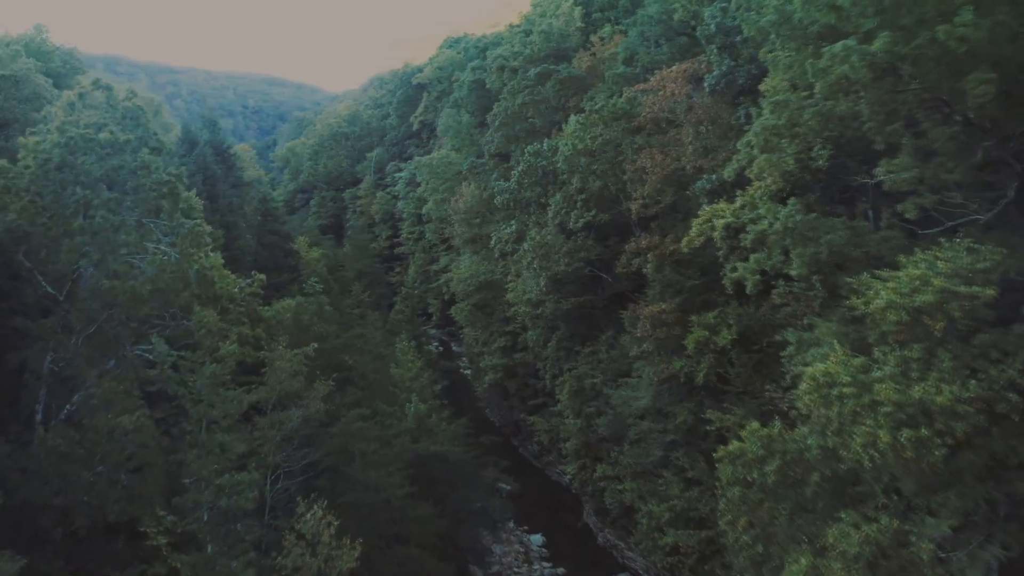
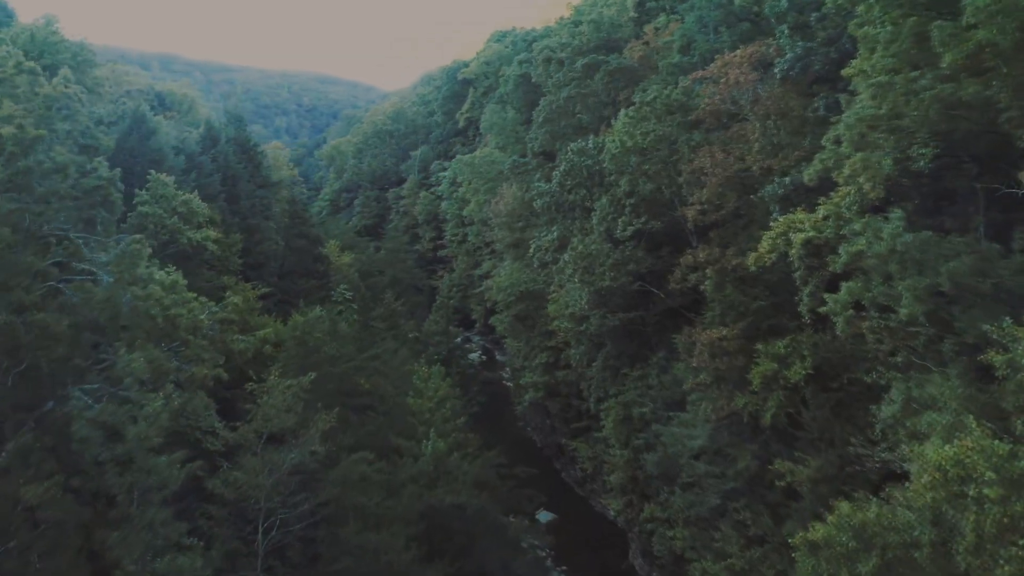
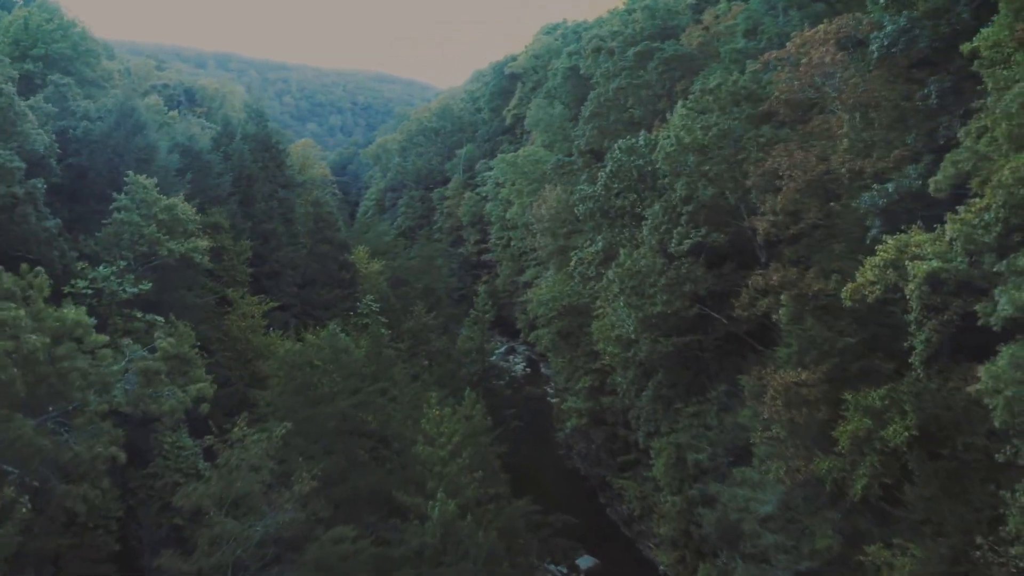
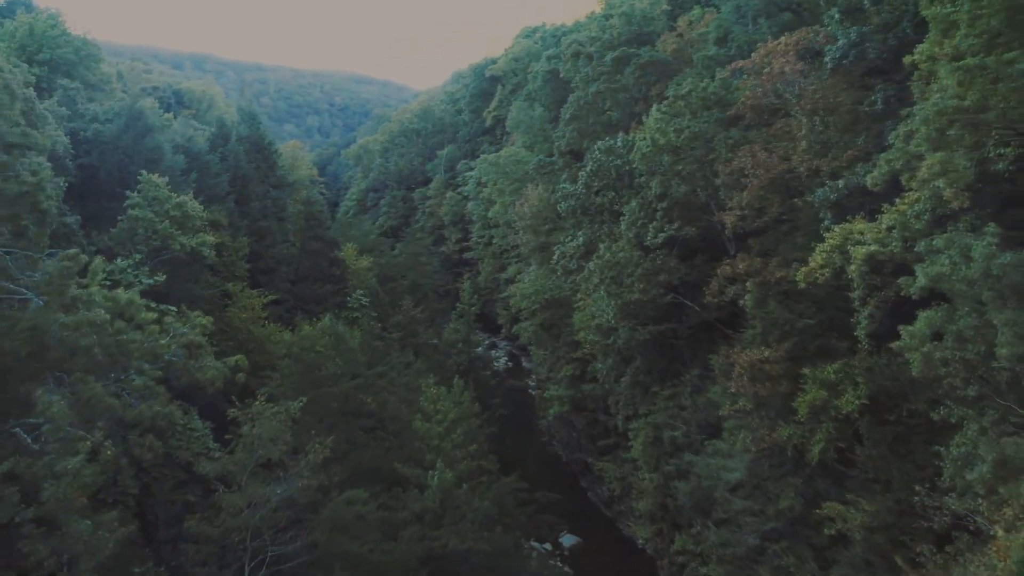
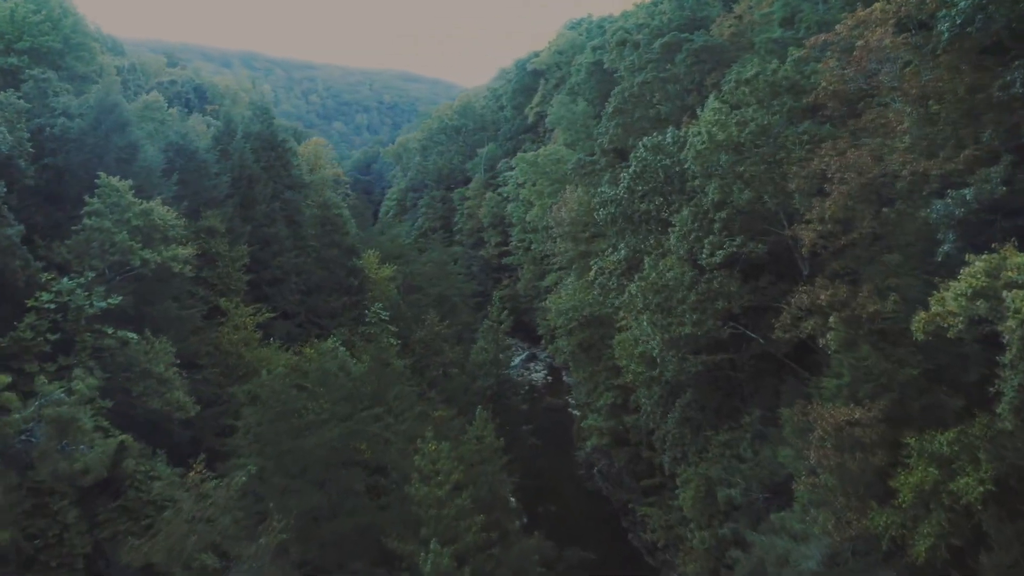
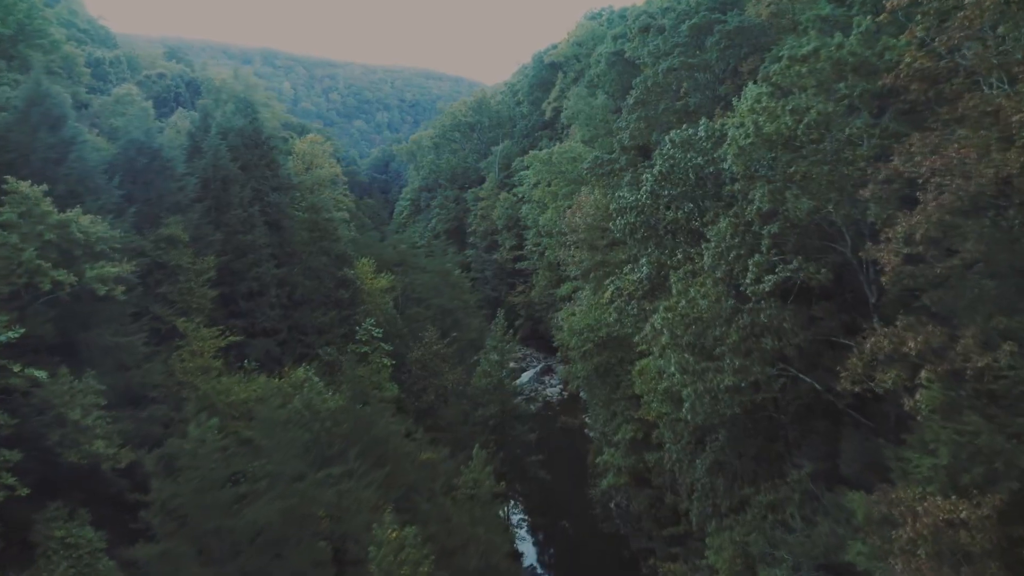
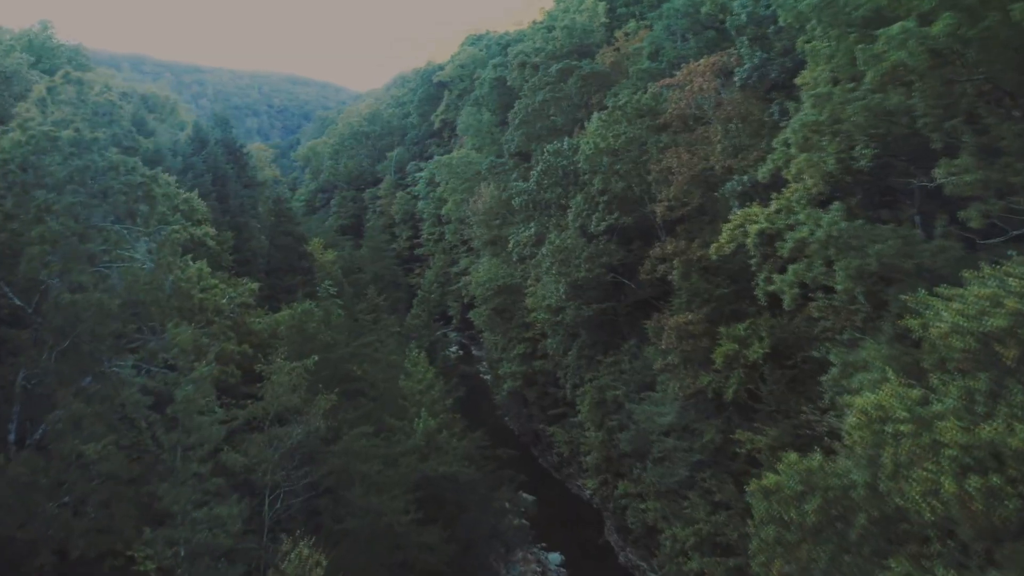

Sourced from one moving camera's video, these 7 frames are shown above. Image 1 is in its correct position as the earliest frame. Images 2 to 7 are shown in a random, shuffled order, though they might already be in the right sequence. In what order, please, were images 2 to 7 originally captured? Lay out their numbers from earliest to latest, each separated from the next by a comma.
7, 2, 4, 3, 5, 6
